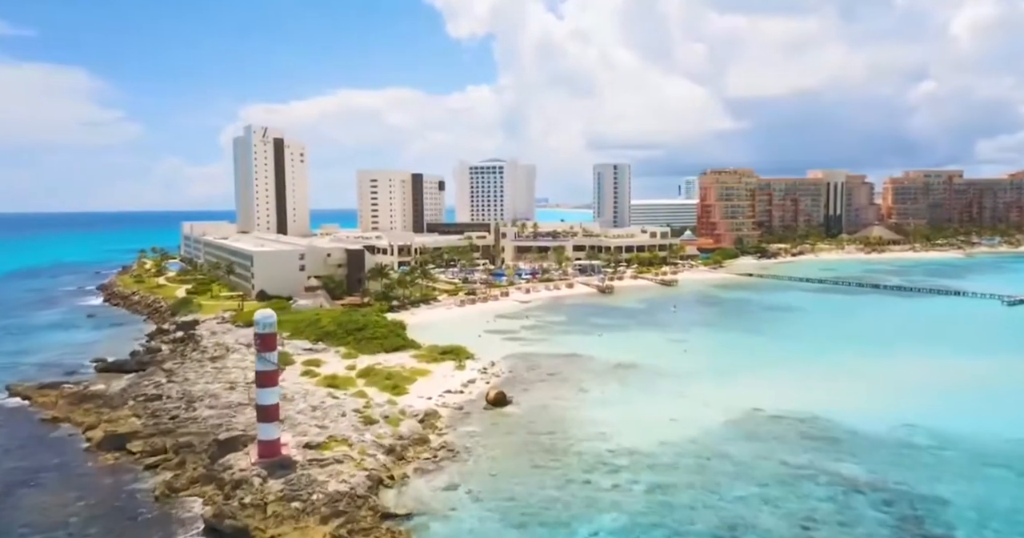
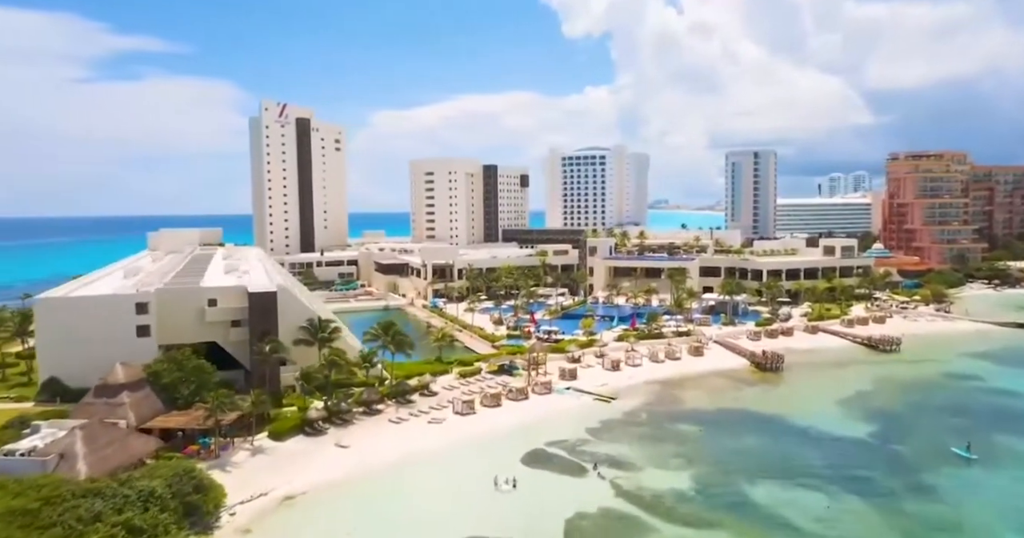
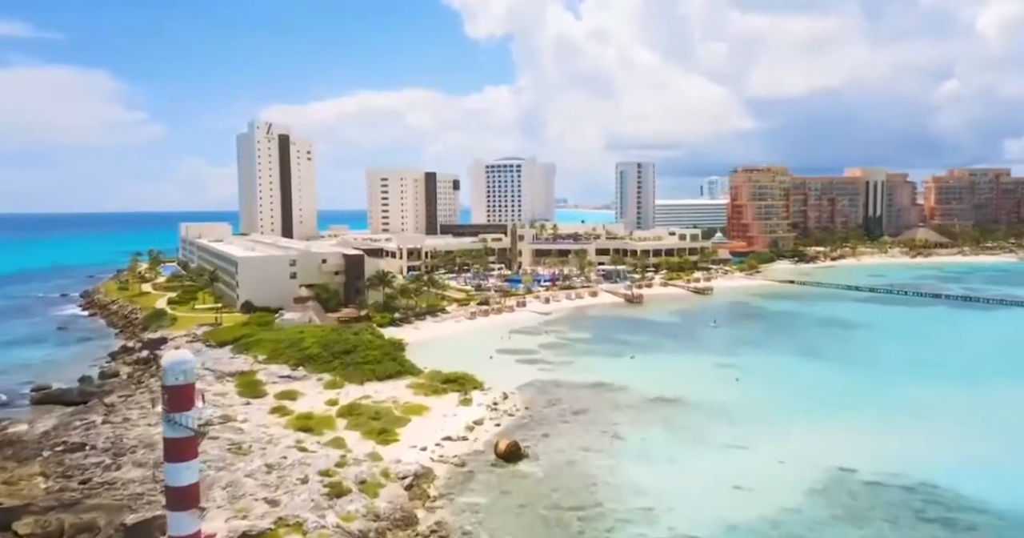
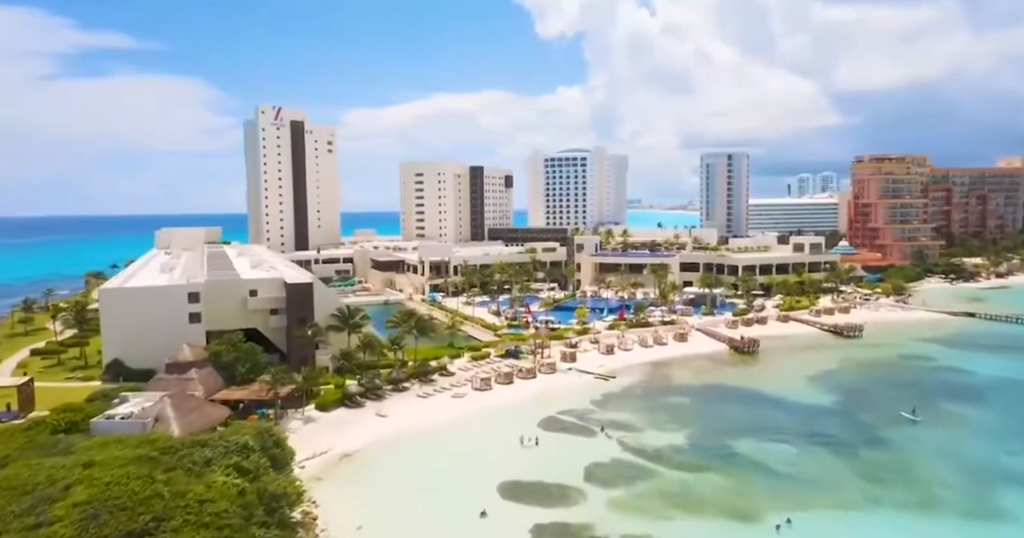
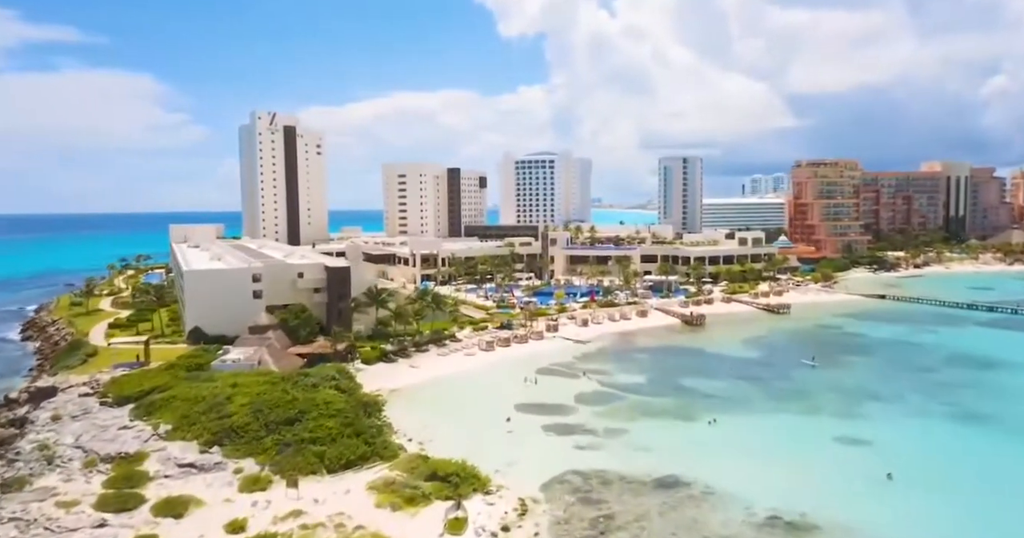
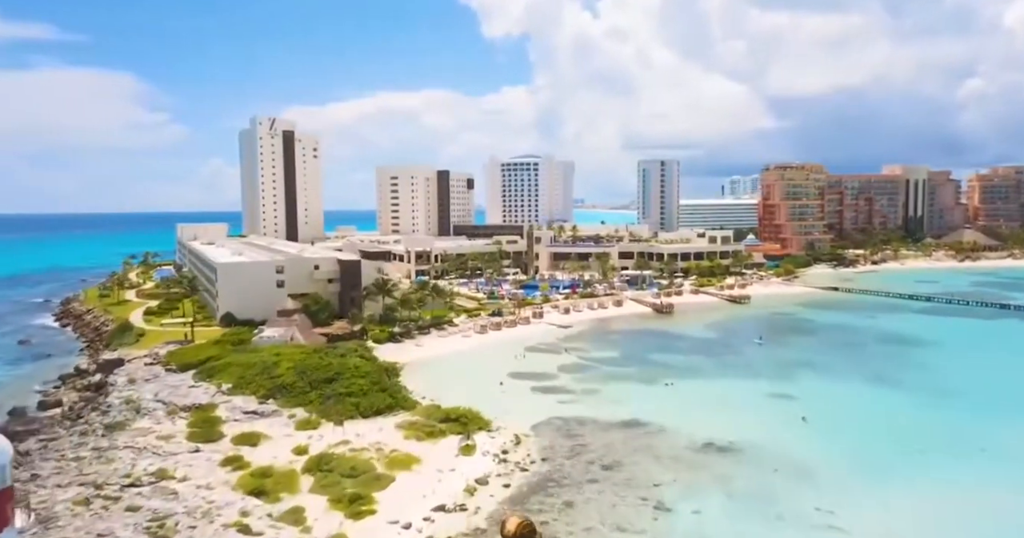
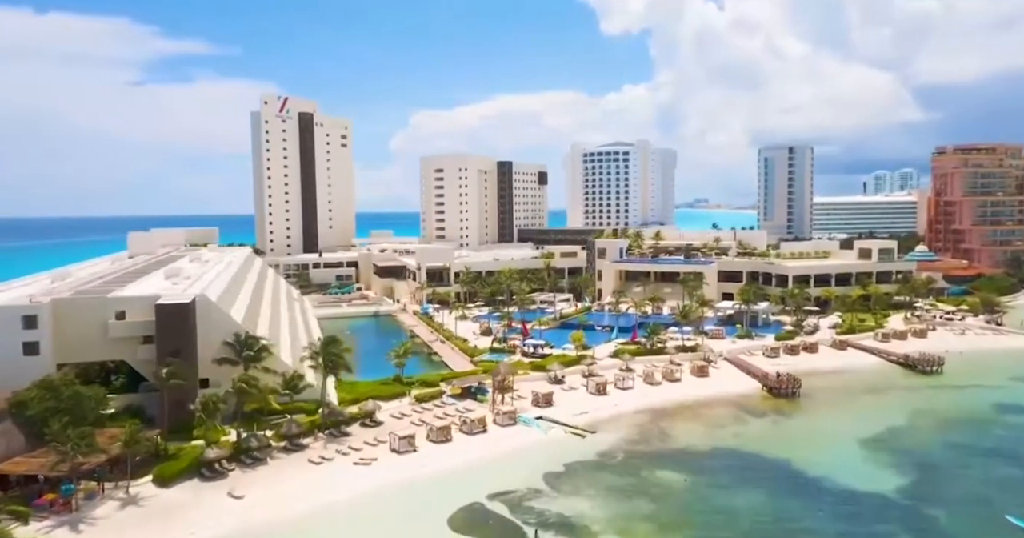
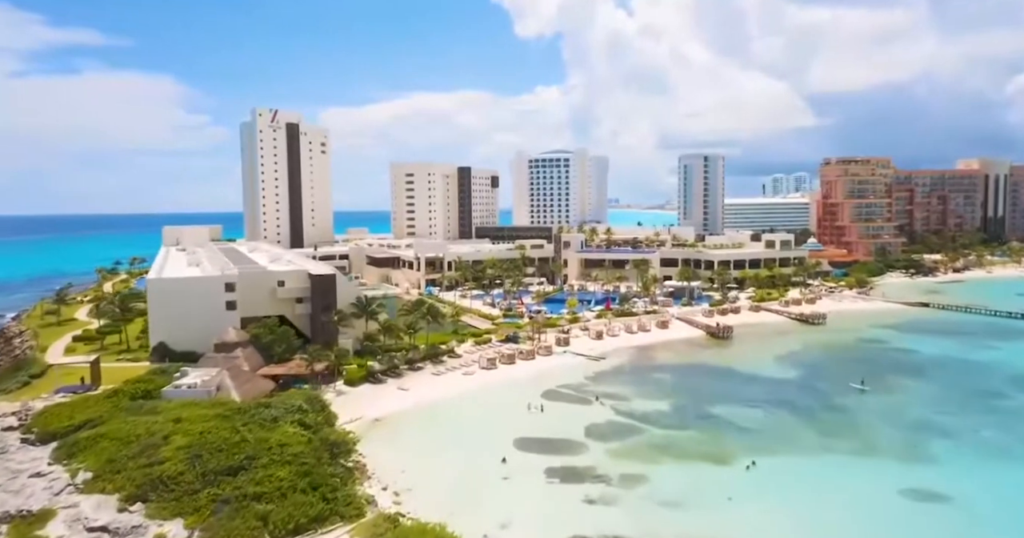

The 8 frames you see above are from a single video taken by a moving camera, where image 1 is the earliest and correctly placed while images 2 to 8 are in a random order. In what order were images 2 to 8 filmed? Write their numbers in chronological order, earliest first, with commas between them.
3, 6, 5, 8, 4, 2, 7
